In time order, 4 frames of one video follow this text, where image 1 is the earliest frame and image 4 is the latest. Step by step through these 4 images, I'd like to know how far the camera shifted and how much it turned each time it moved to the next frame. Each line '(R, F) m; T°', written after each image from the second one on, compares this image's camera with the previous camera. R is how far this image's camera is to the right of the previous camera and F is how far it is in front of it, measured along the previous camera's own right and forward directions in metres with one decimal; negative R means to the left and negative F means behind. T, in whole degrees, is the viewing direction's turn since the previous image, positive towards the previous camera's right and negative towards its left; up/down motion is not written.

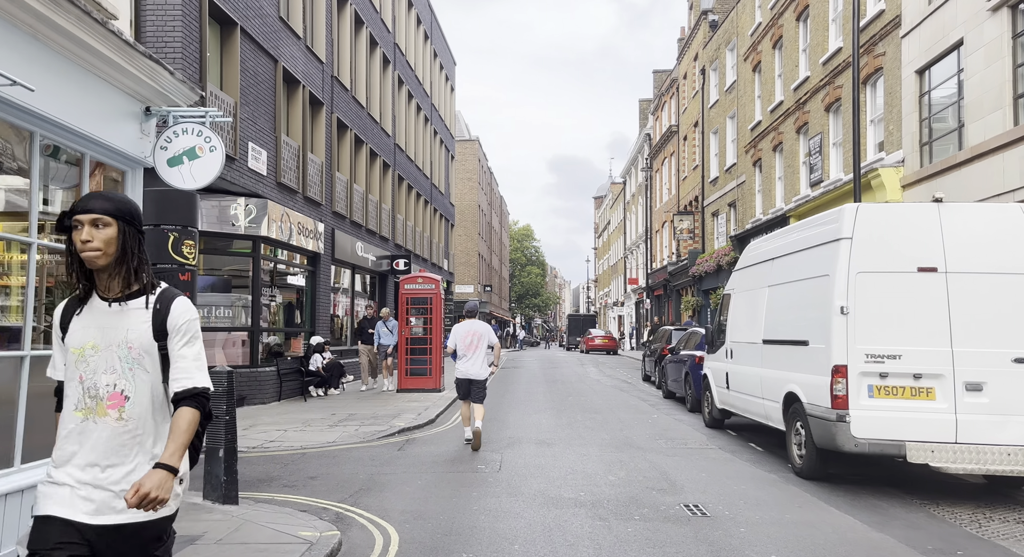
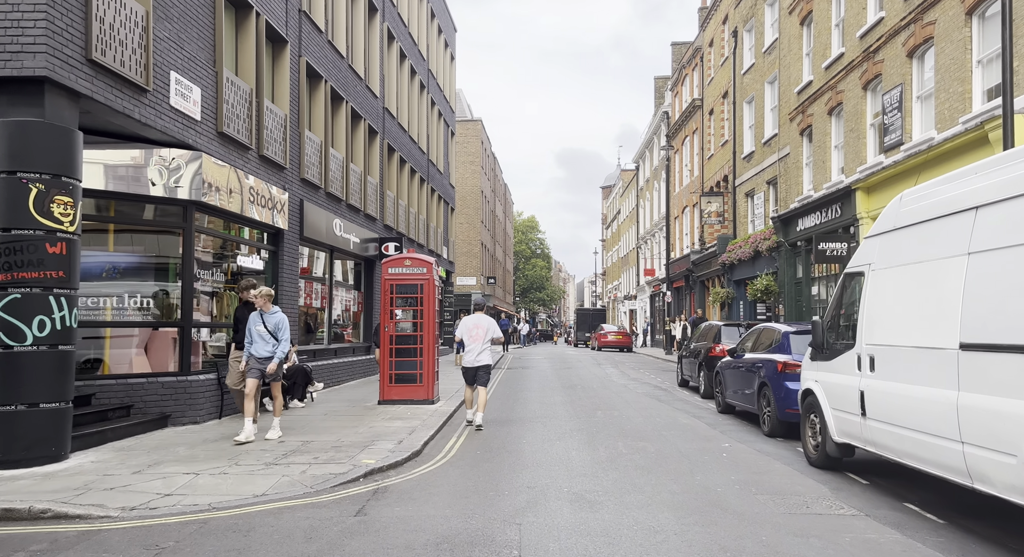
(-0.2, +3.3) m; 0°
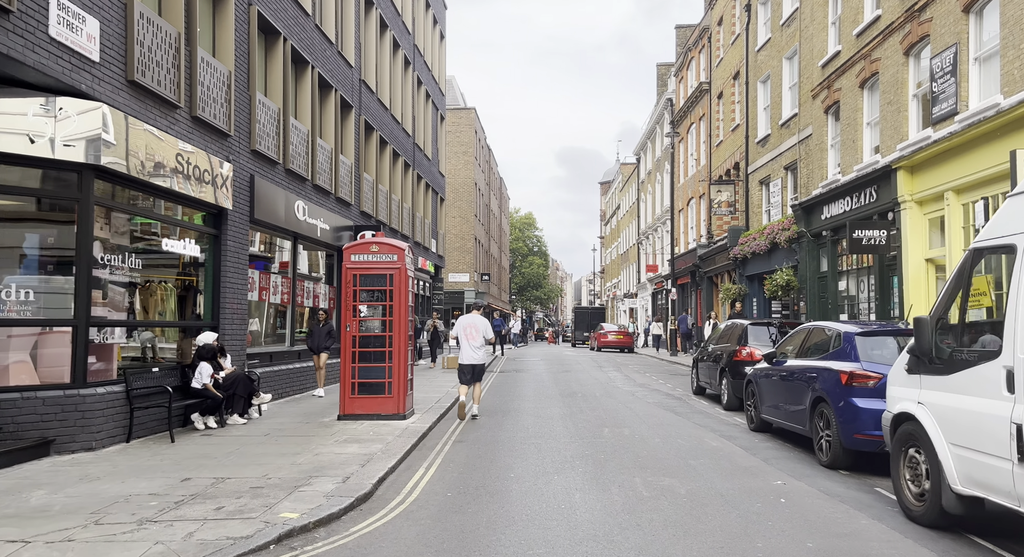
(+0.1, +2.2) m; 0°
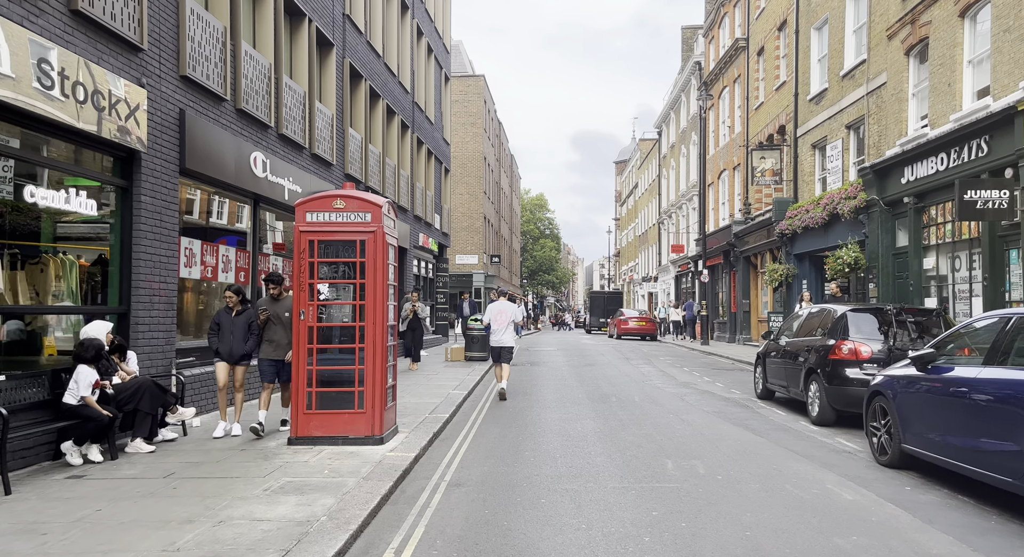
(-0.1, +3.1) m; -1°
